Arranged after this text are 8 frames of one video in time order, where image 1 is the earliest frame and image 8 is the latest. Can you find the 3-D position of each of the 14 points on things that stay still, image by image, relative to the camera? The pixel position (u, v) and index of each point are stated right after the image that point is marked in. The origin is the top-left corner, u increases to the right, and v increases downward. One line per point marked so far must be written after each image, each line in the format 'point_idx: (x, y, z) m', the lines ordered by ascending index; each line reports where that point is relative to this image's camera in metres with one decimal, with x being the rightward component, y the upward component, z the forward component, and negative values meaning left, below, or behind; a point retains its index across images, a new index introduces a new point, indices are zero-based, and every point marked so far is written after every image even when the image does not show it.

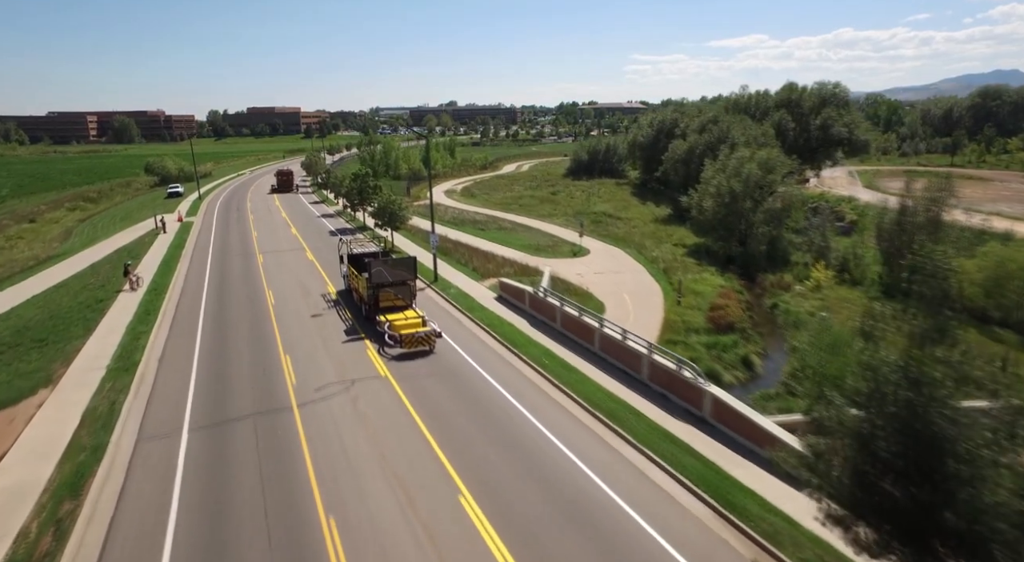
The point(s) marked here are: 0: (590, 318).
0: (+2.6, -1.3, +19.1) m
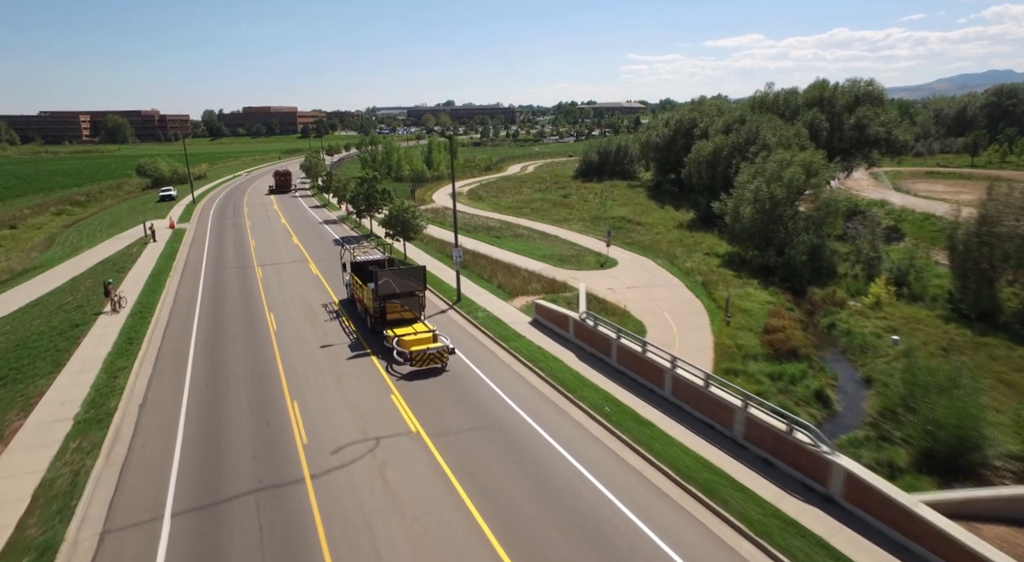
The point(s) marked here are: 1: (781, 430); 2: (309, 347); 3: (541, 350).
0: (+3.9, -2.1, +16.0) m
1: (+5.6, -3.1, +12.0) m
2: (-6.9, -2.3, +19.8) m
3: (+1.0, -2.3, +18.7) m
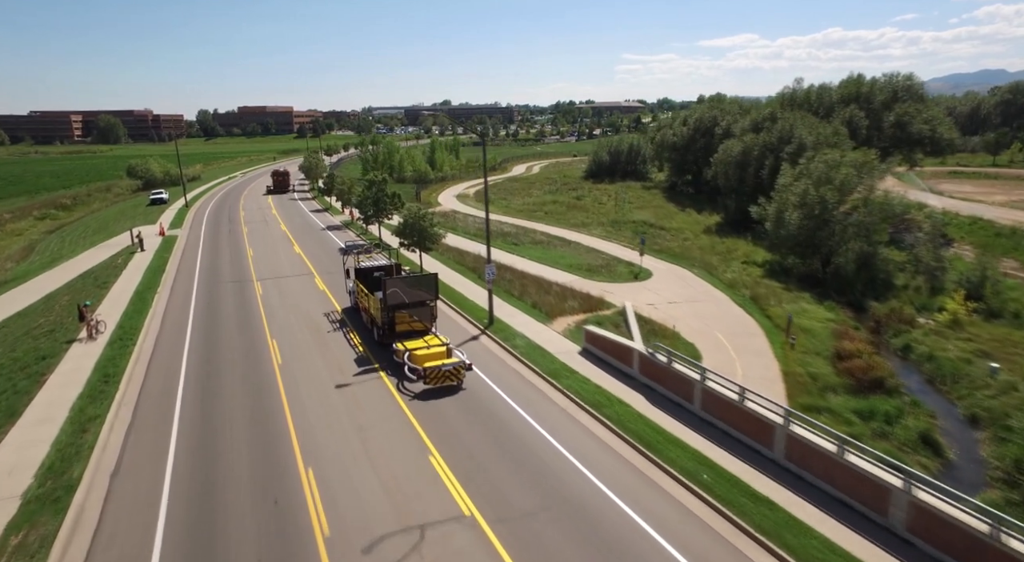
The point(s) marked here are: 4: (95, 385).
0: (+5.4, -2.8, +12.8) m
1: (+7.1, -3.8, +8.8) m
2: (-5.4, -3.0, +16.5) m
3: (+2.5, -3.0, +15.5) m
4: (-11.8, -2.9, +16.4) m
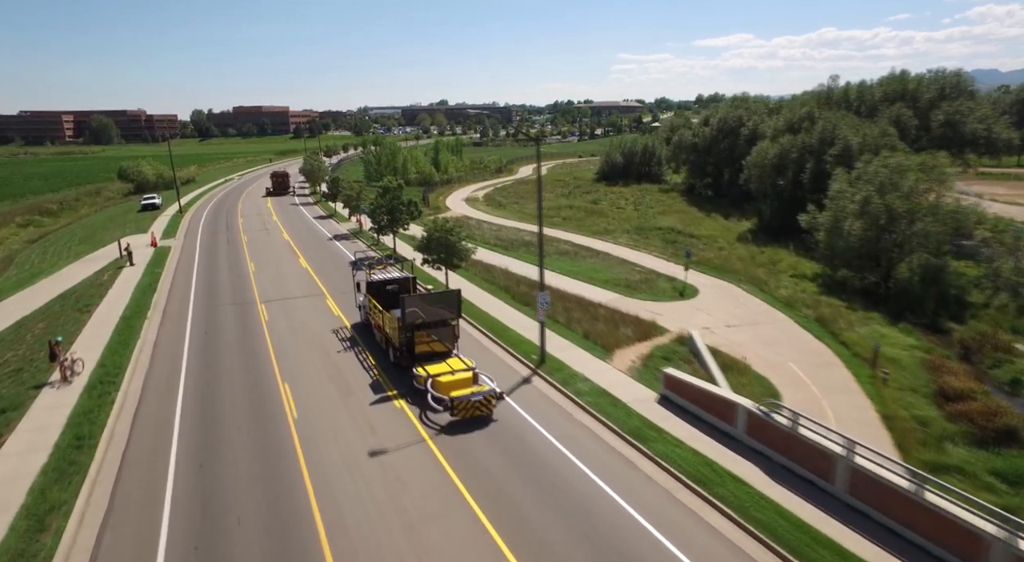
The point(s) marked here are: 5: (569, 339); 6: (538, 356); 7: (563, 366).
0: (+7.2, -3.6, +9.6) m
1: (+8.8, -4.6, +5.7) m
2: (-3.7, -3.9, +13.3) m
3: (+4.2, -3.9, +12.3) m
4: (-10.1, -3.9, +13.1) m
5: (+1.9, -2.0, +19.6) m
6: (+0.8, -2.4, +18.2) m
7: (+1.5, -2.6, +17.6) m
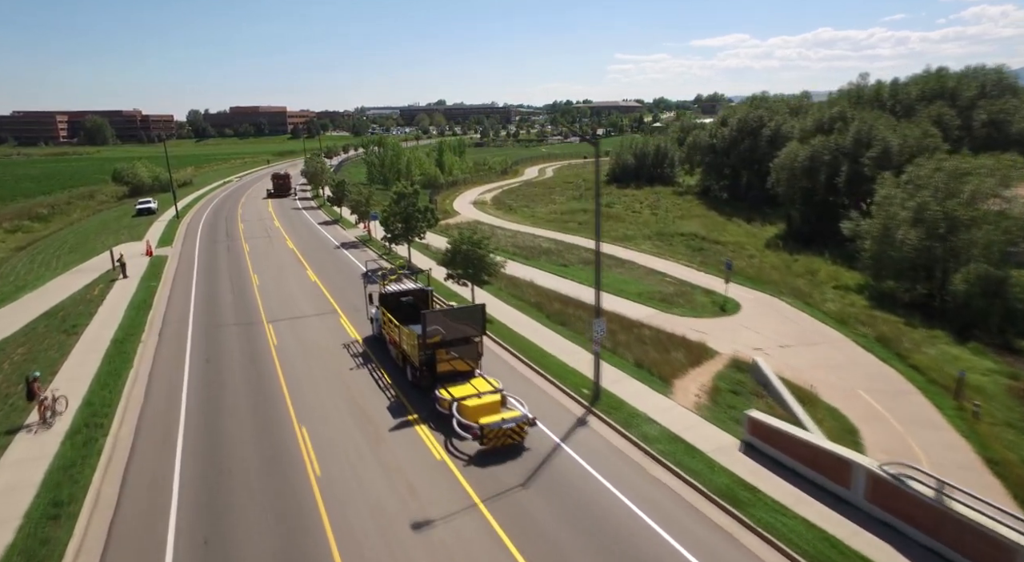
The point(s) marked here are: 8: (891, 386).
0: (+8.6, -4.3, +7.4) m
1: (+10.2, -5.3, +3.4) m
2: (-2.4, -4.6, +10.9) m
3: (+5.6, -4.6, +10.0) m
4: (-8.7, -4.5, +10.7) m
5: (+3.3, -2.6, +17.2) m
6: (+2.2, -3.0, +15.9) m
7: (+2.9, -3.2, +15.3) m
8: (+12.9, -3.6, +19.7) m
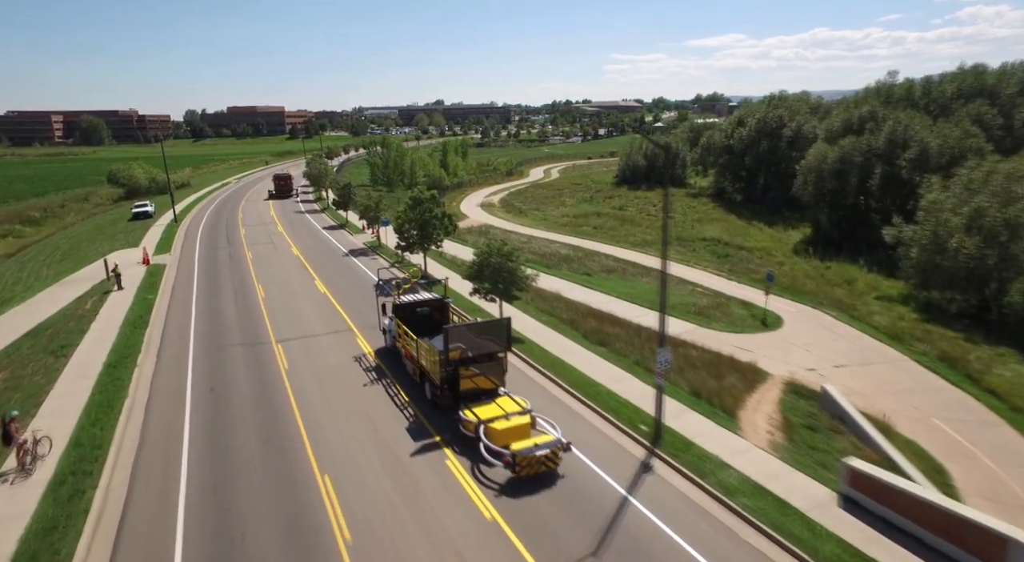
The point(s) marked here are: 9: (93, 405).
0: (+9.8, -4.8, +5.4) m
1: (+11.5, -5.8, +1.5) m
2: (-1.2, -5.1, +9.0) m
3: (+6.8, -5.1, +8.1) m
4: (-7.5, -5.1, +8.7) m
5: (+4.4, -3.1, +15.3) m
6: (+3.3, -3.6, +13.9) m
7: (+4.1, -3.7, +13.3) m
8: (+14.0, -4.1, +17.8) m
9: (-11.4, -3.4, +15.9) m
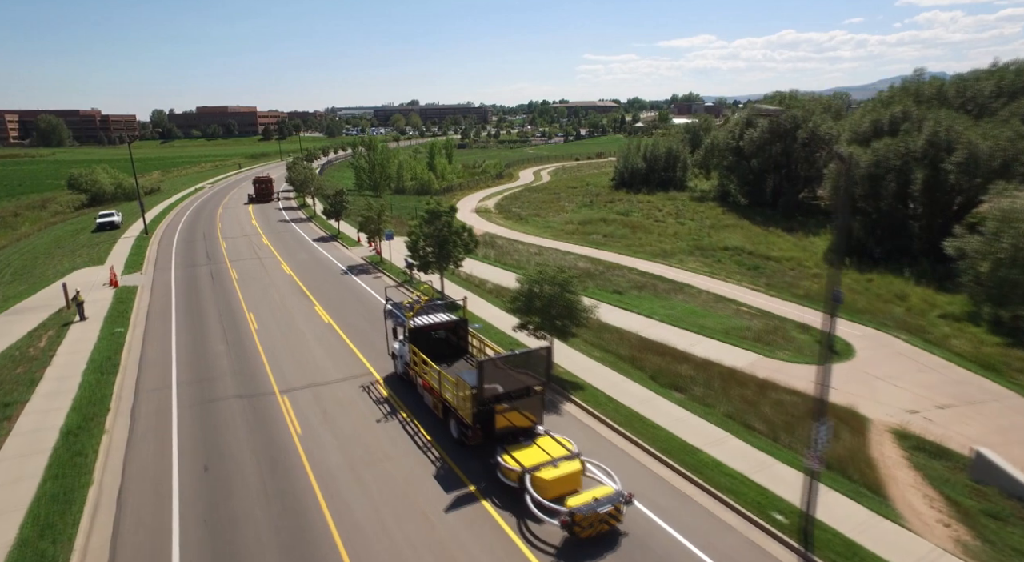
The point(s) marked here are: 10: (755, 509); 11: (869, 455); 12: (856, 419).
0: (+12.1, -5.7, +2.4) m
1: (+14.0, -6.6, -1.5) m
2: (+1.0, -6.1, +5.5) m
3: (+9.0, -6.0, +4.9) m
4: (-5.3, -6.1, +5.0) m
5: (+6.3, -4.1, +12.1) m
6: (+5.3, -4.5, +10.6) m
7: (+6.0, -4.7, +10.1) m
8: (+15.8, -5.0, +14.9) m
9: (-9.6, -4.5, +12.0) m
10: (+4.7, -4.4, +11.1) m
11: (+8.6, -4.2, +13.8) m
12: (+9.7, -3.8, +16.2) m
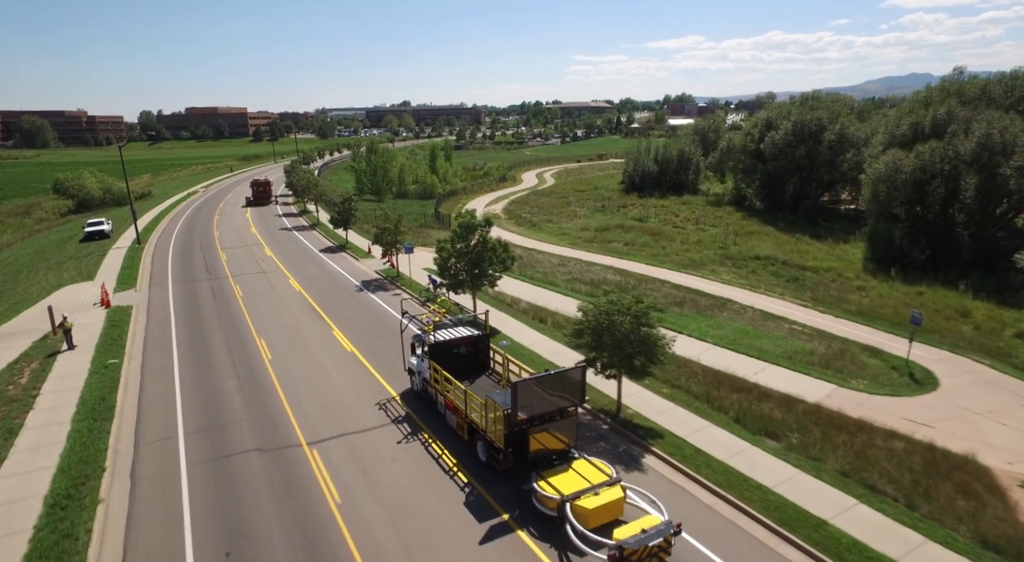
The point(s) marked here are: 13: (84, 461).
0: (+14.0, -6.4, +0.1) m
1: (+16.0, -7.3, -3.7) m
2: (+2.9, -6.9, +3.0) m
3: (+10.9, -6.7, +2.6) m
4: (-3.4, -6.9, +2.4) m
5: (+8.1, -4.8, +9.7) m
6: (+7.1, -5.3, +8.3) m
7: (+7.8, -5.4, +7.7) m
8: (+17.6, -5.7, +12.7) m
9: (-7.8, -5.3, +9.4) m
10: (+6.5, -5.2, +8.7) m
11: (+10.4, -4.9, +11.4) m
12: (+11.4, -4.5, +13.9) m
13: (-10.0, -4.2, +13.6) m
